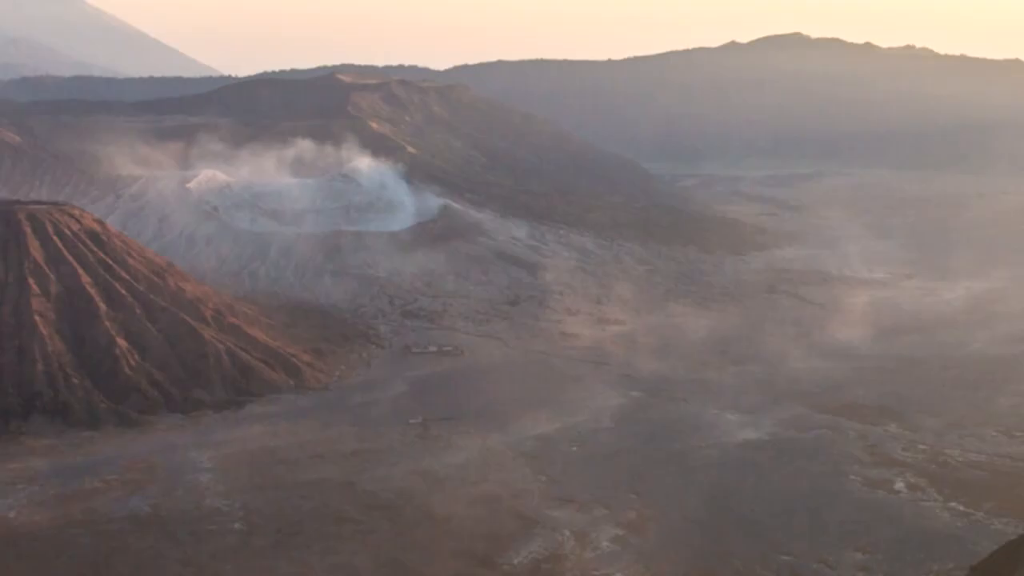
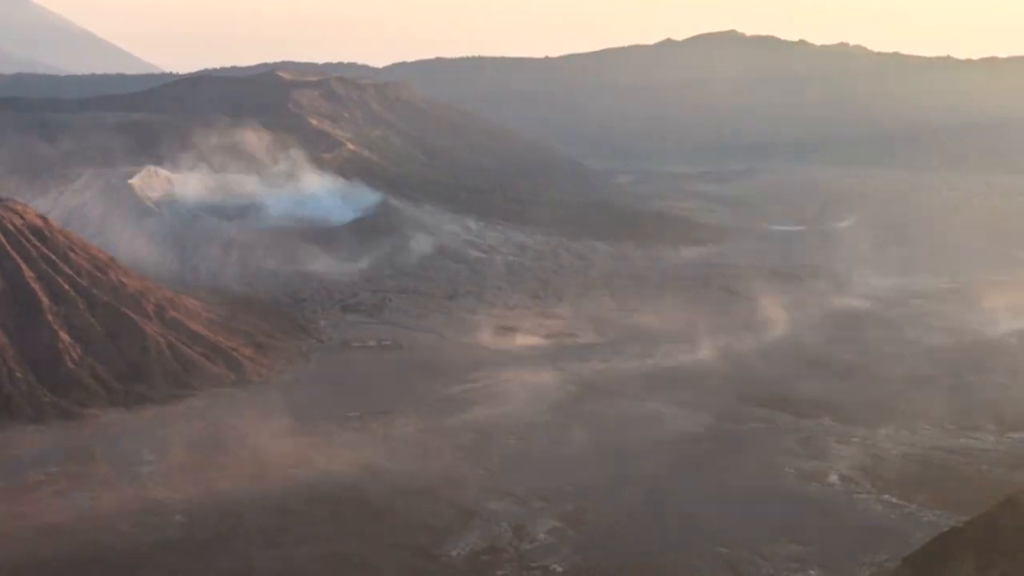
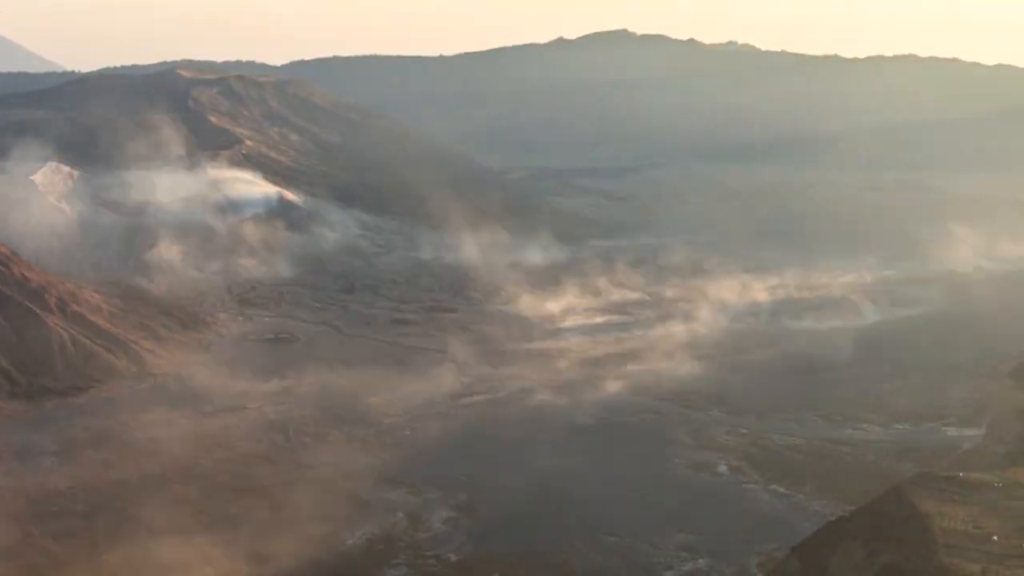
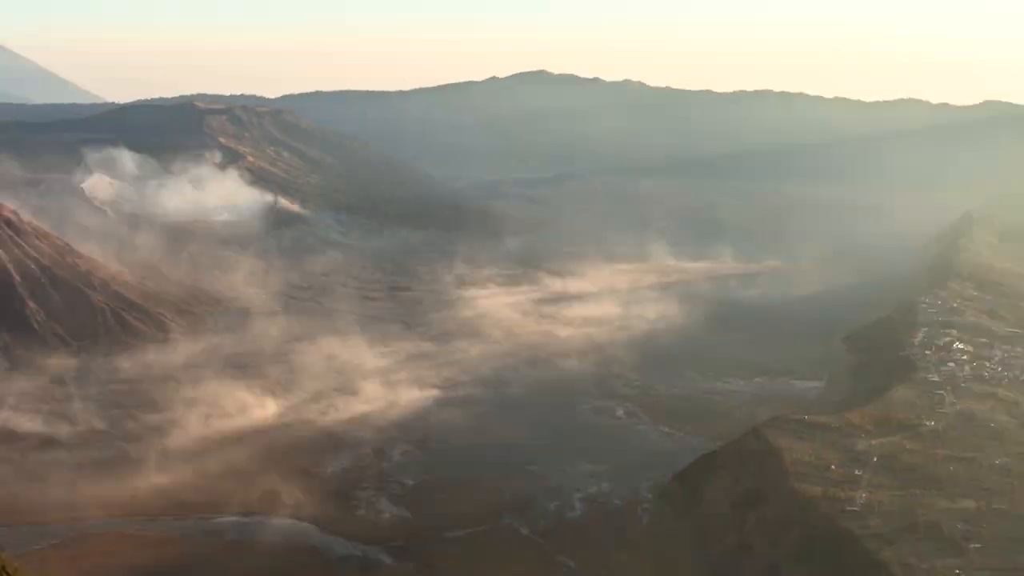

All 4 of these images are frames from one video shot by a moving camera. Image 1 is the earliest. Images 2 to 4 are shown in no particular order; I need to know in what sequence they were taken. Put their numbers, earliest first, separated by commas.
2, 3, 4
